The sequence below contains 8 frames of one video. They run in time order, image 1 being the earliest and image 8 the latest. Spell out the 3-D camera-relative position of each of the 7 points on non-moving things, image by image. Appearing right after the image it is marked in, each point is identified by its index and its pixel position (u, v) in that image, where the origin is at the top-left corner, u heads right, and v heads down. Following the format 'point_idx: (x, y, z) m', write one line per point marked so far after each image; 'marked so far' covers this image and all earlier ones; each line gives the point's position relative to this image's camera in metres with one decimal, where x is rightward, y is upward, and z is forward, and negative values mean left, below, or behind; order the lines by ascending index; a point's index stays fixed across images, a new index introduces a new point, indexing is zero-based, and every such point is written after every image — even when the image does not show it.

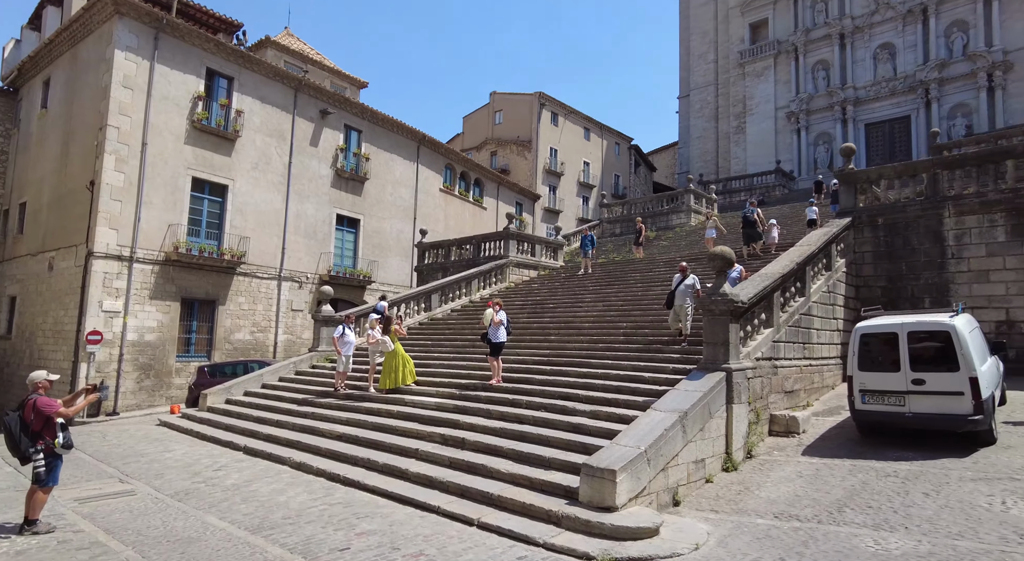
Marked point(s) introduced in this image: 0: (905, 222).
0: (+7.3, +1.1, +11.4) m
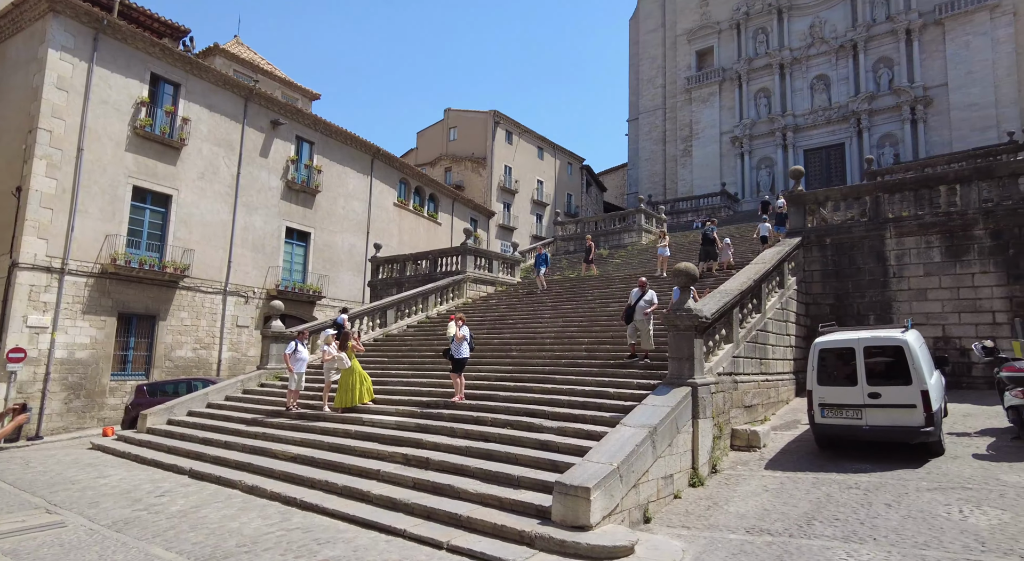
0: (+6.6, +0.8, +11.9) m
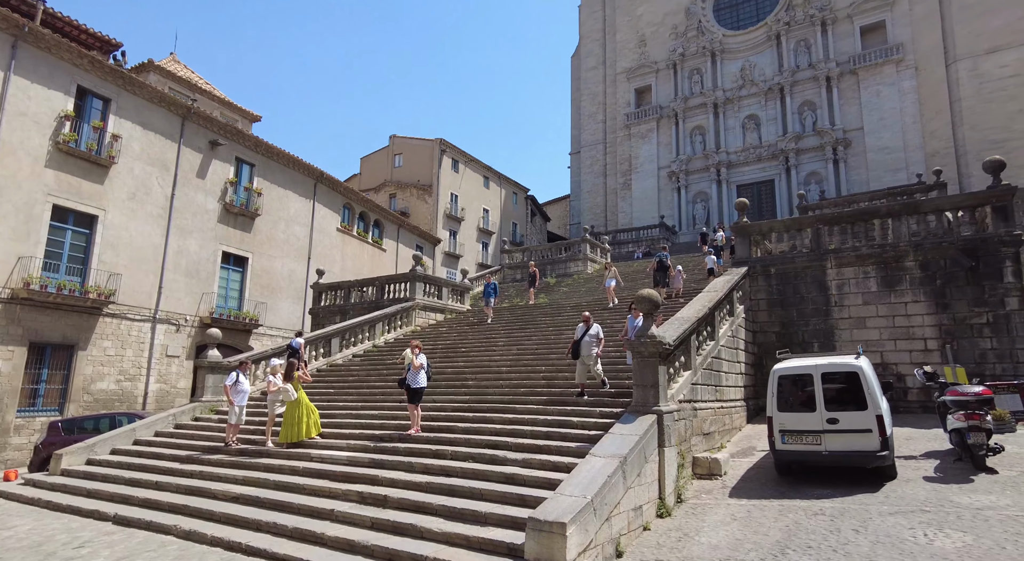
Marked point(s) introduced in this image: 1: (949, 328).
0: (+5.7, +0.2, +12.3) m
1: (+7.7, -0.8, +10.8) m
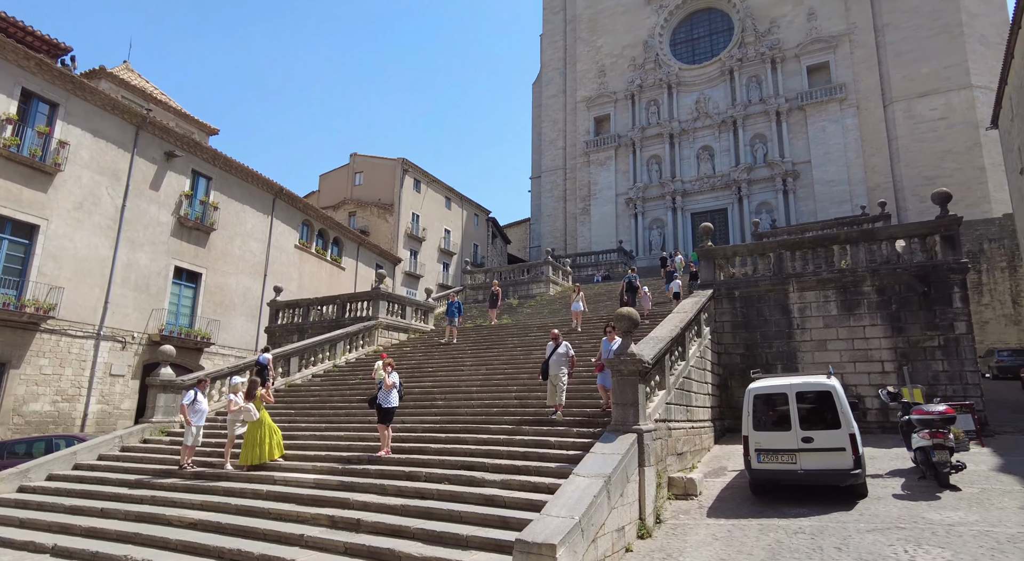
0: (+5.1, -0.3, +12.6) m
1: (+7.2, -1.3, +11.2) m
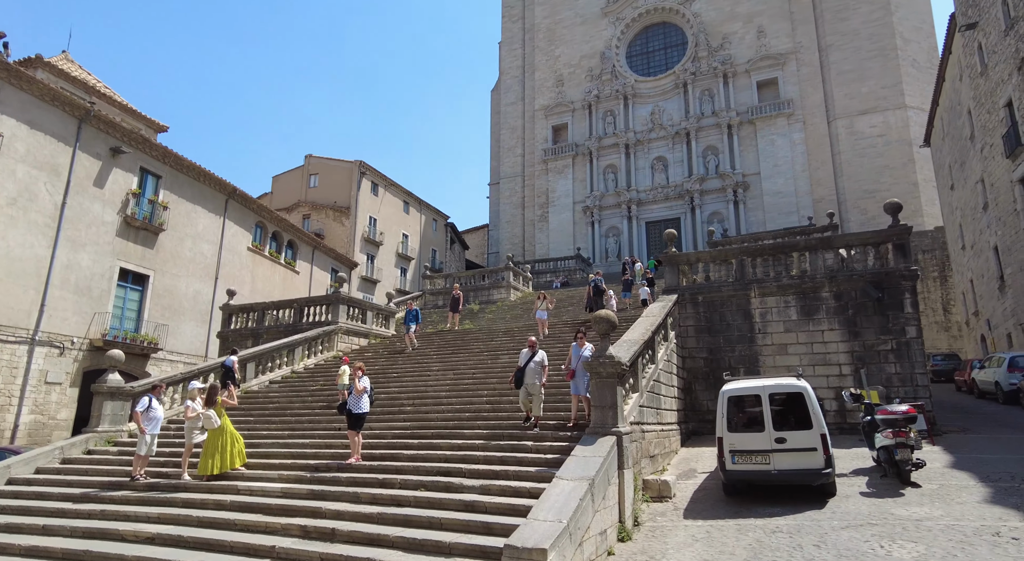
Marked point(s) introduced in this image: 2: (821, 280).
0: (+4.4, -0.4, +12.9) m
1: (+6.6, -1.4, +11.6) m
2: (+6.1, 0.0, +12.1) m
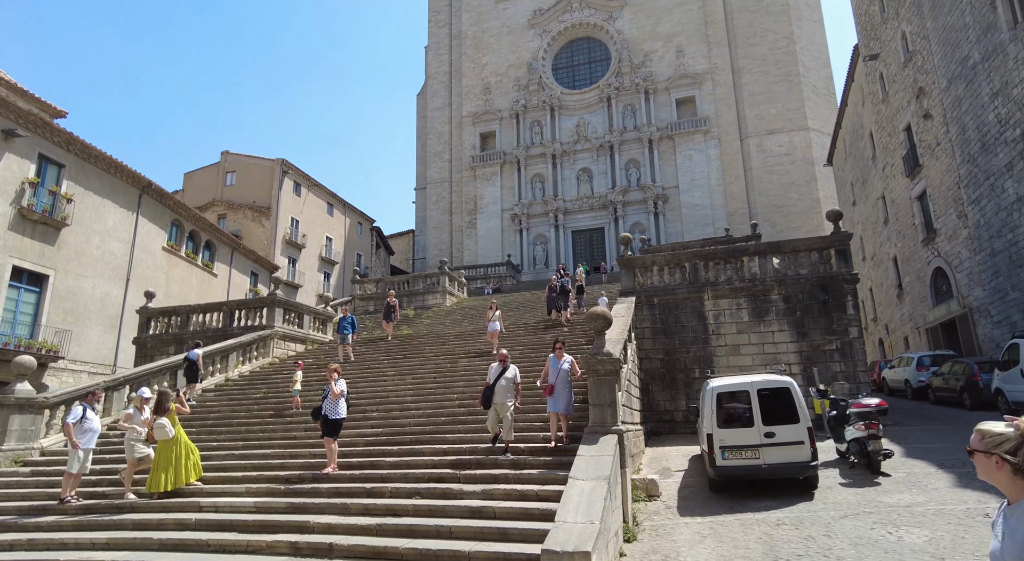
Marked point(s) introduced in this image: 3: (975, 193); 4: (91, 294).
0: (+3.5, -0.5, +13.1) m
1: (+5.9, -1.5, +12.2) m
2: (+5.4, -0.1, +12.6) m
3: (+13.3, +2.5, +17.4) m
4: (-13.1, -0.4, +18.8) m
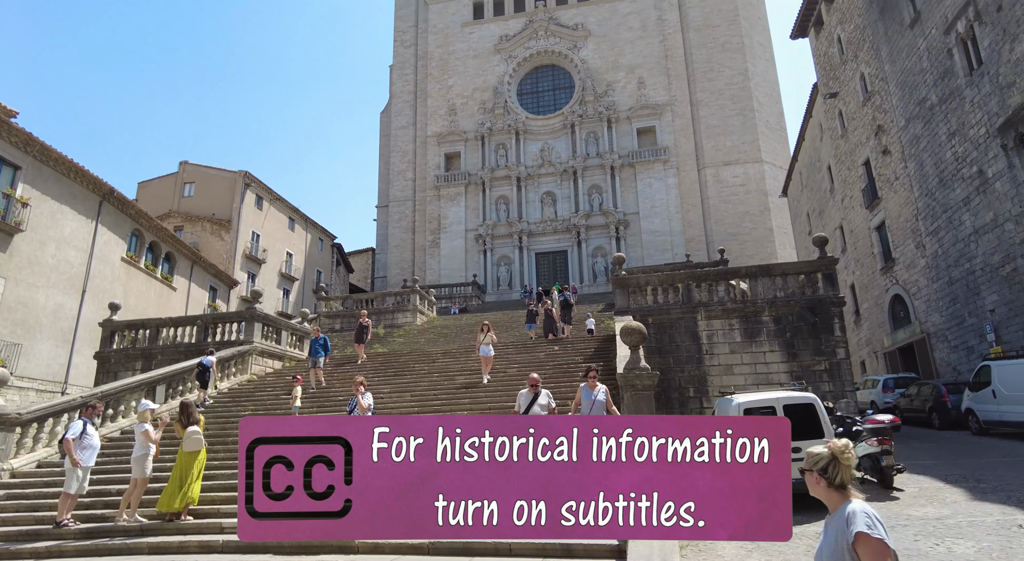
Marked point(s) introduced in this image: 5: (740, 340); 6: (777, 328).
0: (+3.4, -0.9, +13.3) m
1: (+5.9, -1.9, +12.6) m
2: (+5.3, -0.5, +13.0) m
3: (+12.8, +1.7, +18.5) m
4: (-13.6, -0.7, +17.5) m
5: (+4.8, -1.3, +13.0) m
6: (+5.6, -1.0, +12.9) m
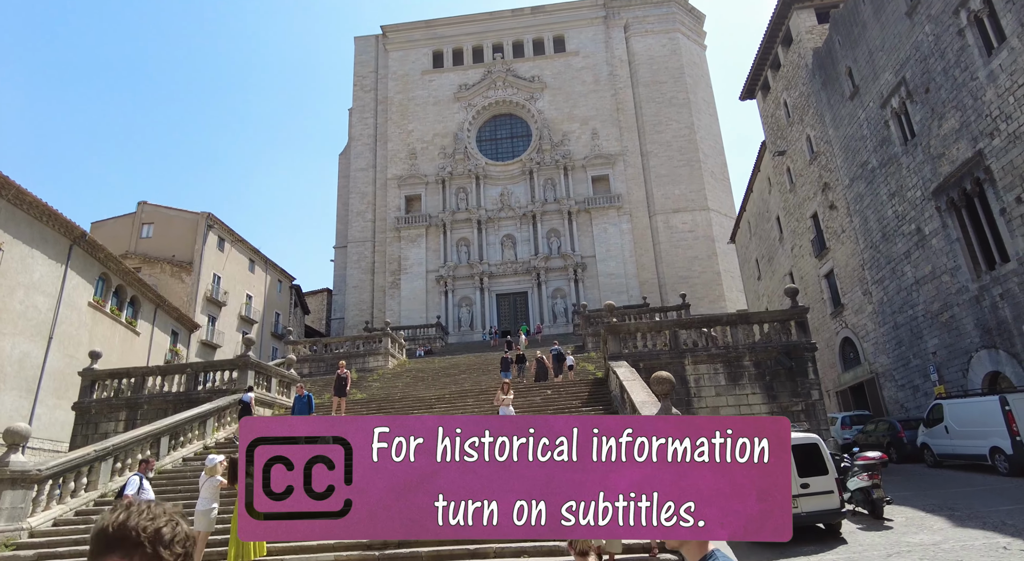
0: (+3.4, -2.0, +14.2) m
1: (+5.9, -3.0, +13.6) m
2: (+5.3, -1.6, +14.1) m
3: (+12.3, +0.2, +20.4) m
4: (-13.9, -2.0, +16.8) m
5: (+4.8, -2.4, +14.0) m
6: (+5.6, -2.1, +13.9) m
